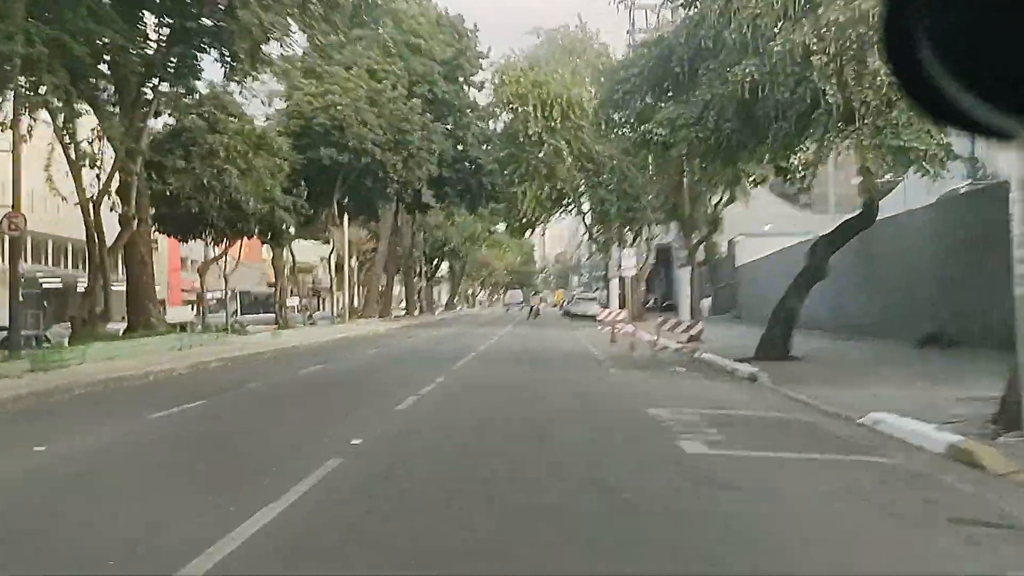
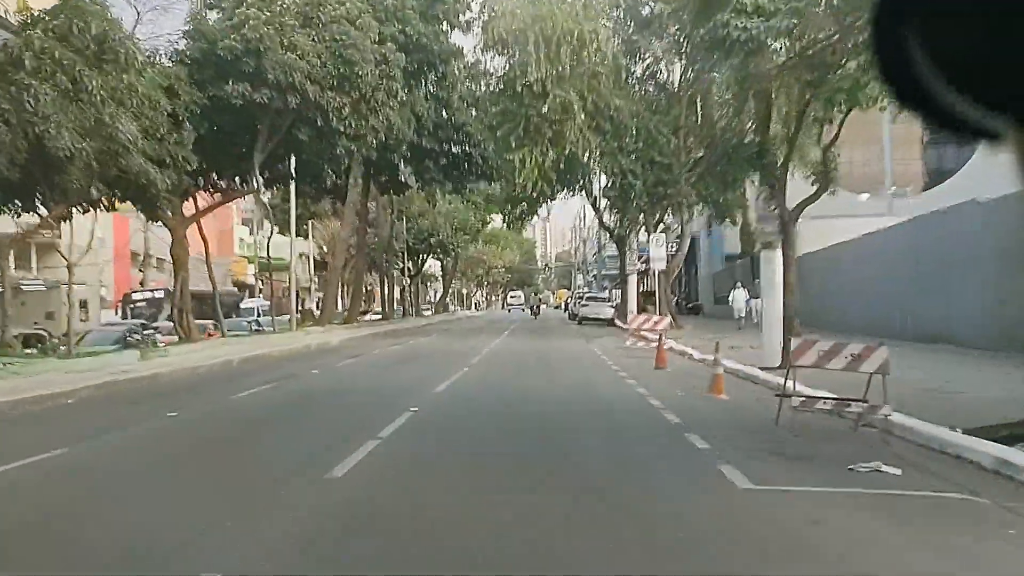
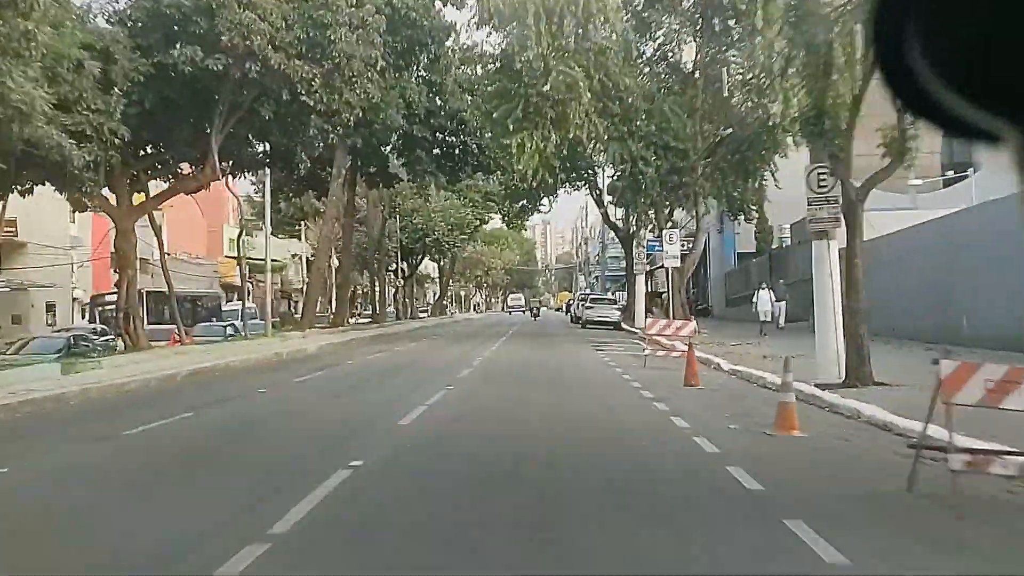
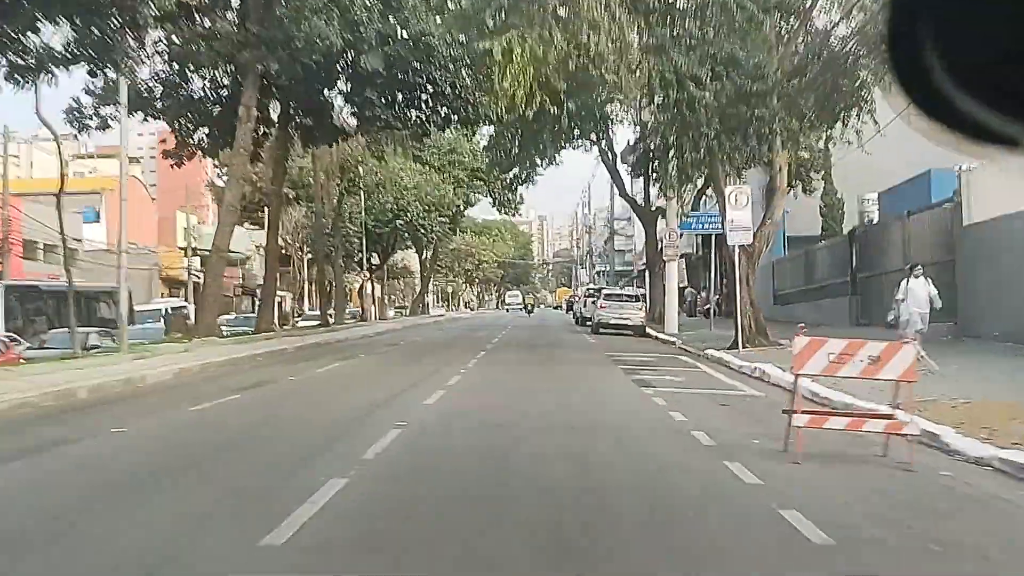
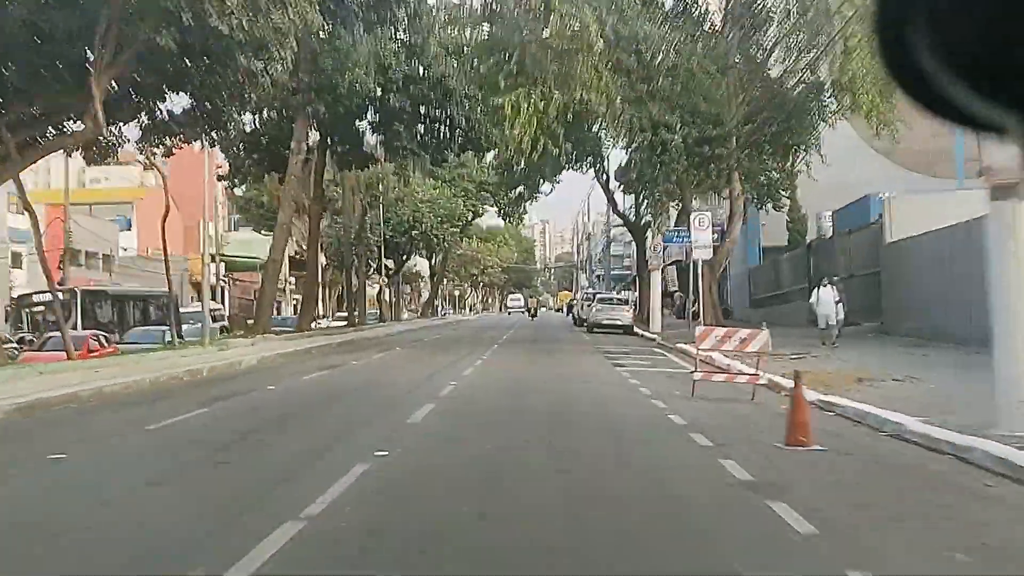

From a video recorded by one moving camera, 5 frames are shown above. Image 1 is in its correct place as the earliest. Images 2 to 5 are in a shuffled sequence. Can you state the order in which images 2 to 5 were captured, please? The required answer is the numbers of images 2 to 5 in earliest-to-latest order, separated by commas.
2, 3, 5, 4
